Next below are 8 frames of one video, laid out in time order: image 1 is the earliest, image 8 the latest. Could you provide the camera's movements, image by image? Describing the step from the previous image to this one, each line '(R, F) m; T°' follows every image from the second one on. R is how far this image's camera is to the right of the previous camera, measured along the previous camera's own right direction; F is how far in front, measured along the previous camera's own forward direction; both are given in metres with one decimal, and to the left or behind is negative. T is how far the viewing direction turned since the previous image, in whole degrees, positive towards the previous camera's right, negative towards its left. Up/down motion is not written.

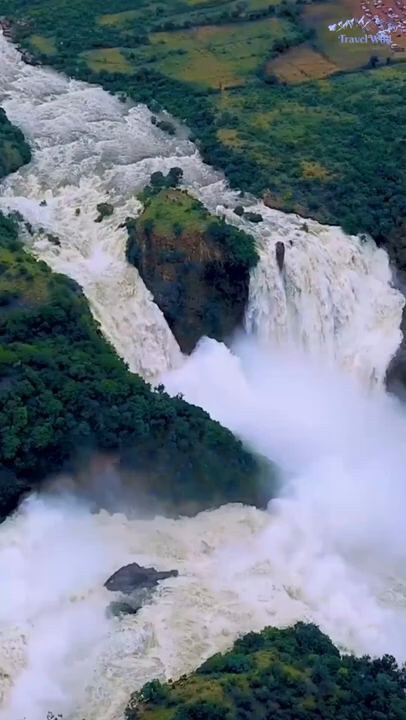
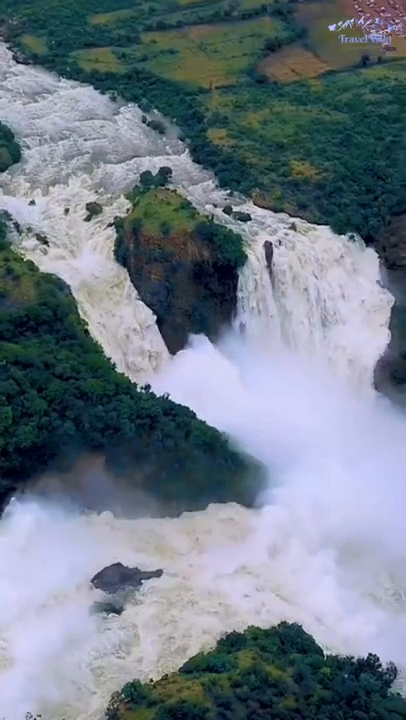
(+0.8, 0.0) m; 0°
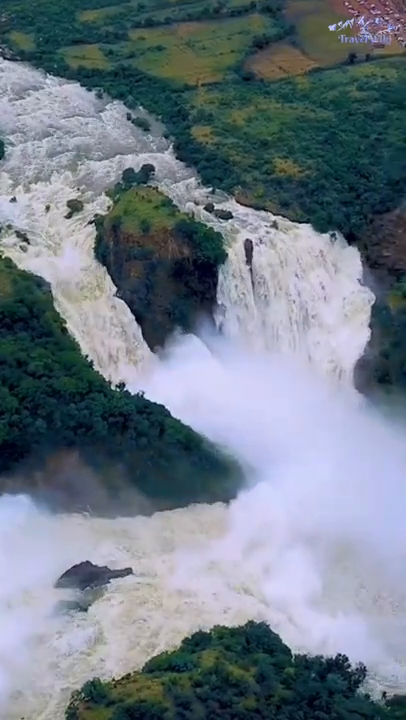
(+1.9, +0.1) m; -1°
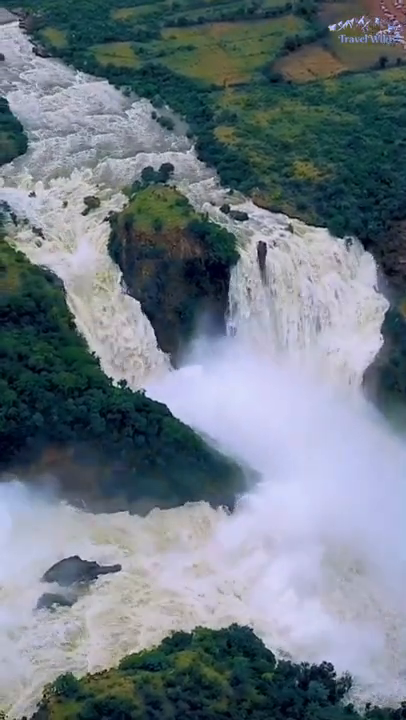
(+2.7, +0.1) m; -3°
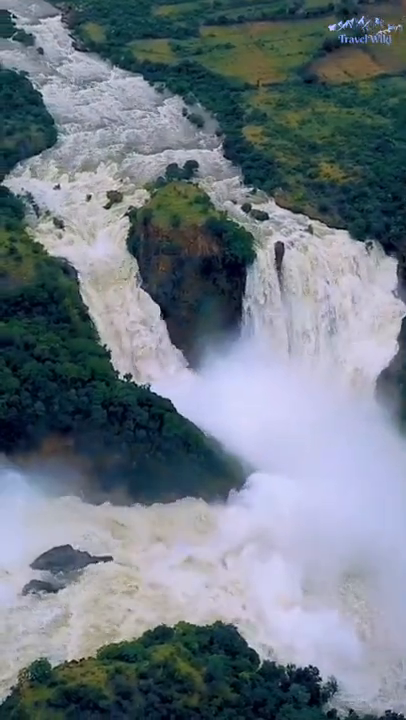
(+3.0, -0.1) m; -4°
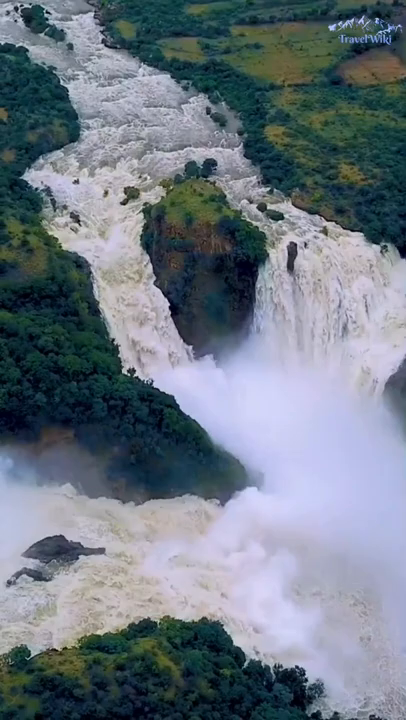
(+2.5, -0.1) m; -3°
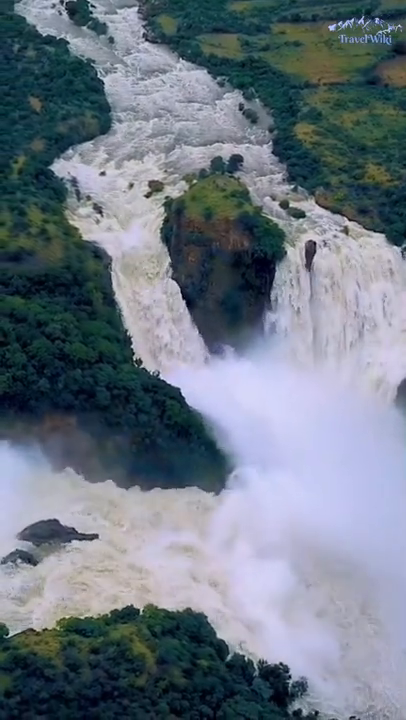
(+3.3, -0.2) m; -4°
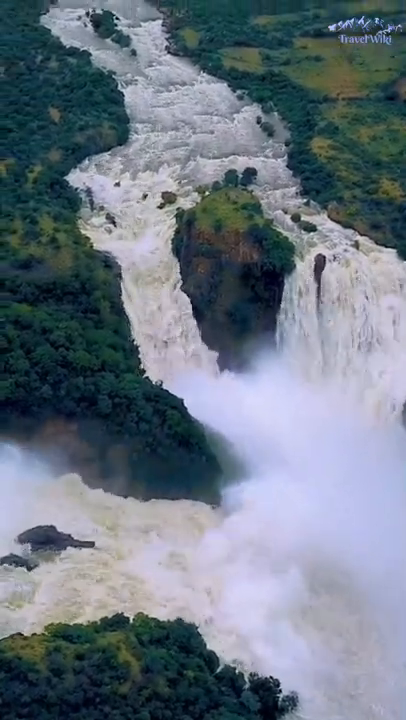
(+1.9, -0.1) m; -2°
